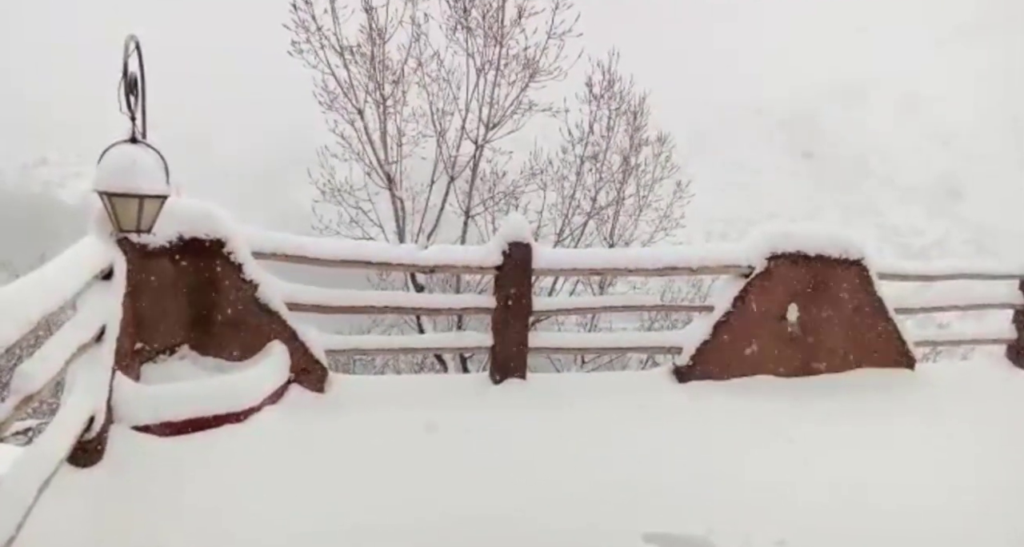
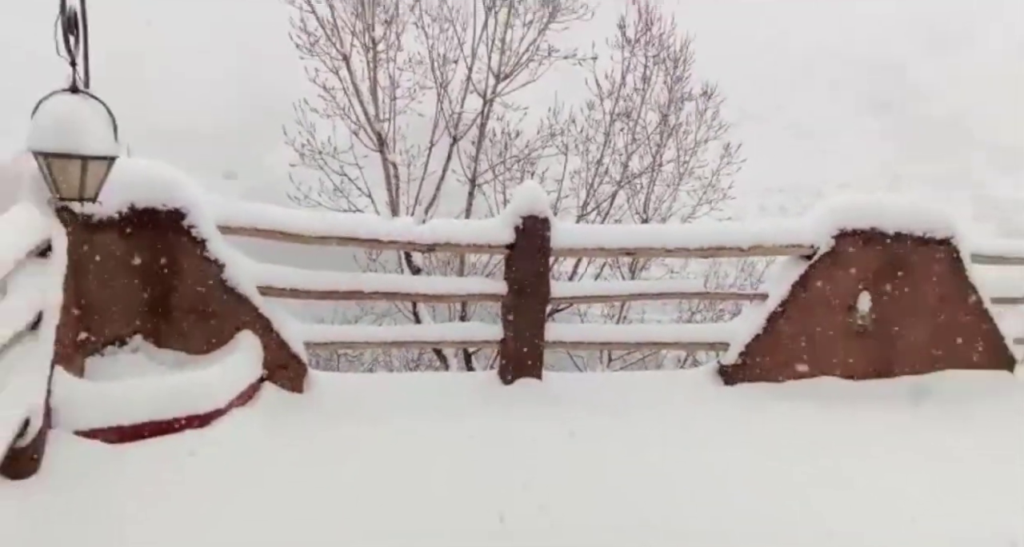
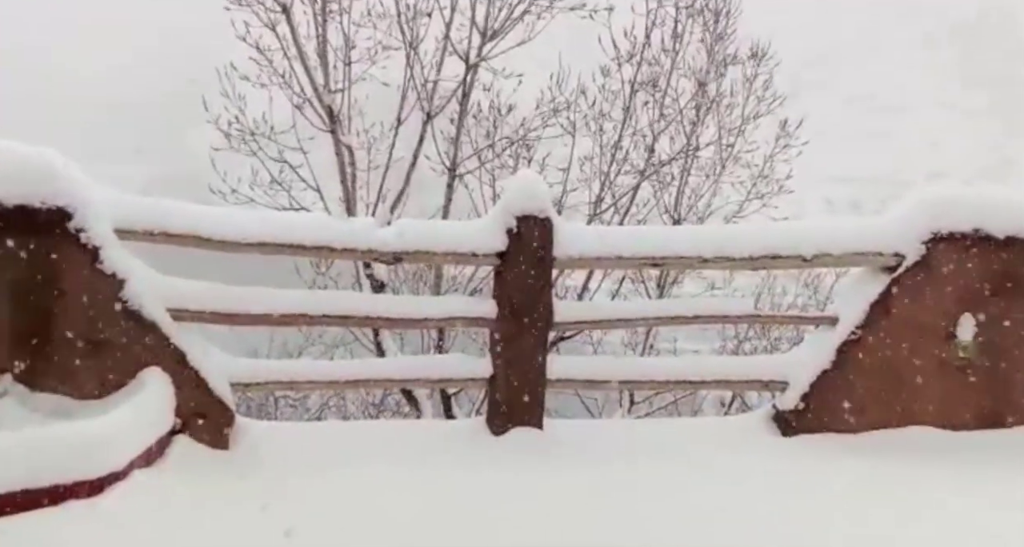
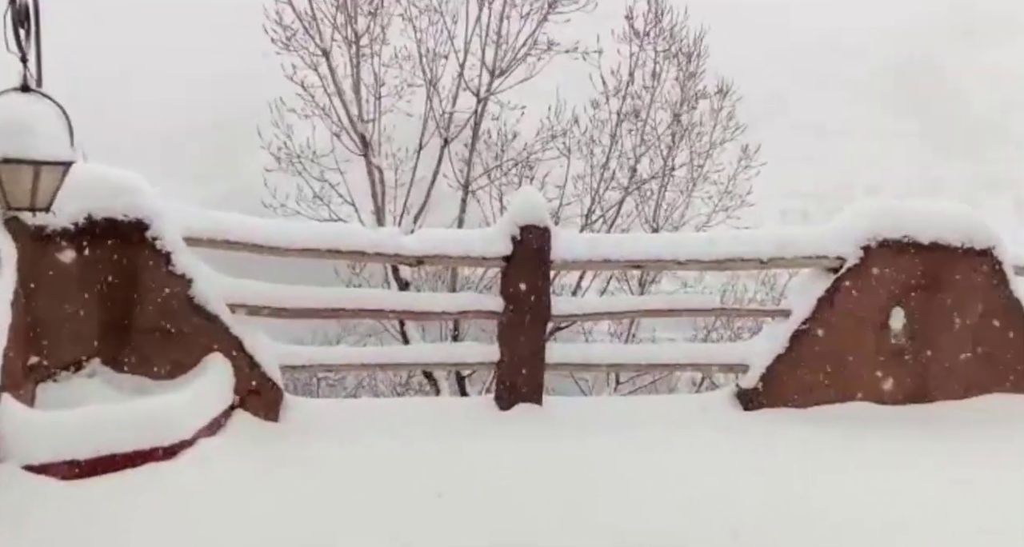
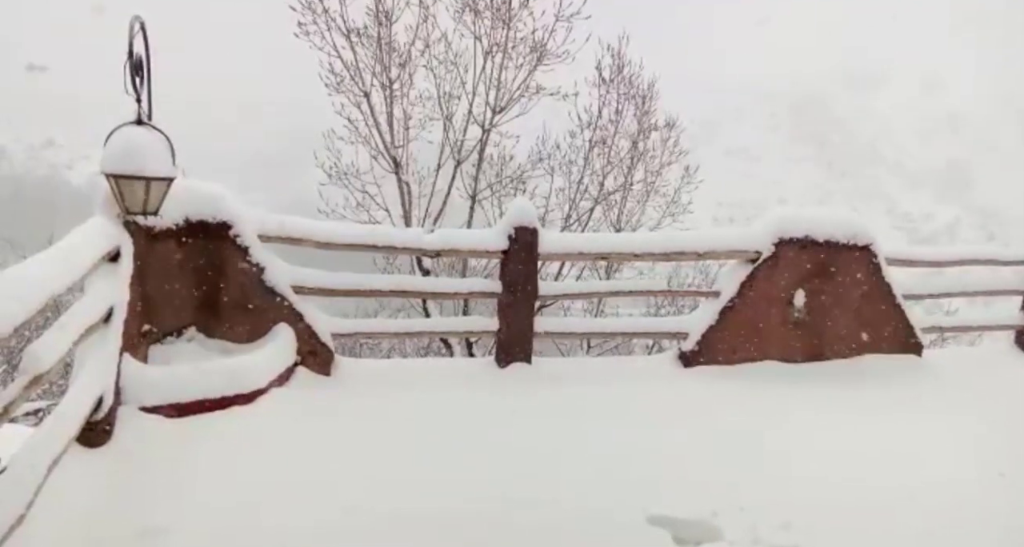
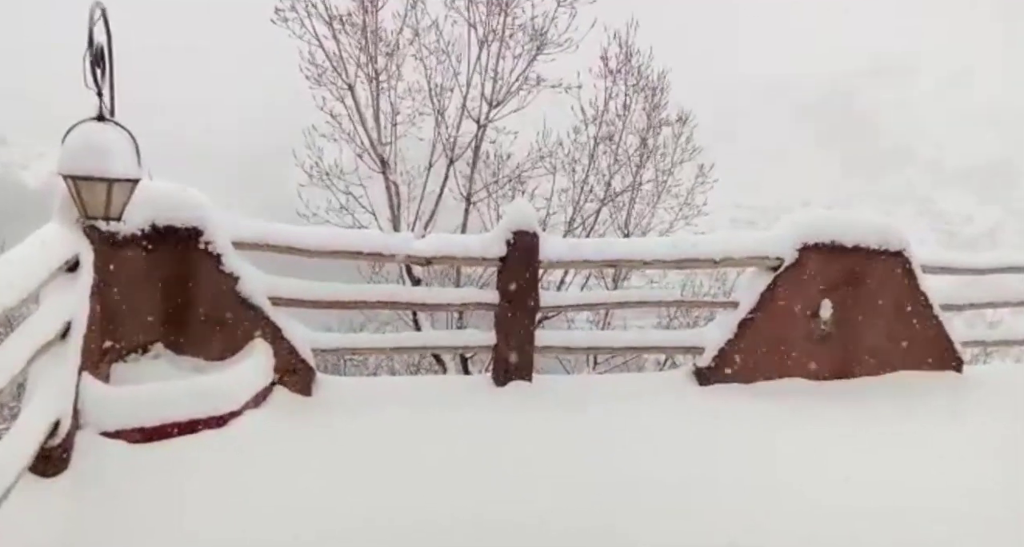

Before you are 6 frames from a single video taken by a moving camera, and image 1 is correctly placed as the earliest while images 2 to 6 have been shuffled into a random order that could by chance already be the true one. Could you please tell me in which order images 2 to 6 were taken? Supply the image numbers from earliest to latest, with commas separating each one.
6, 4, 3, 2, 5
